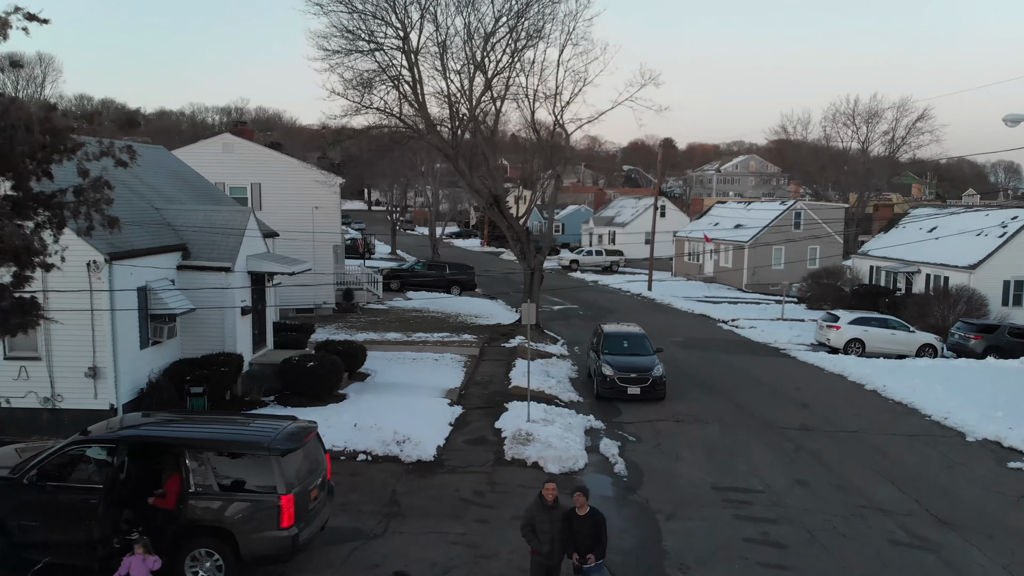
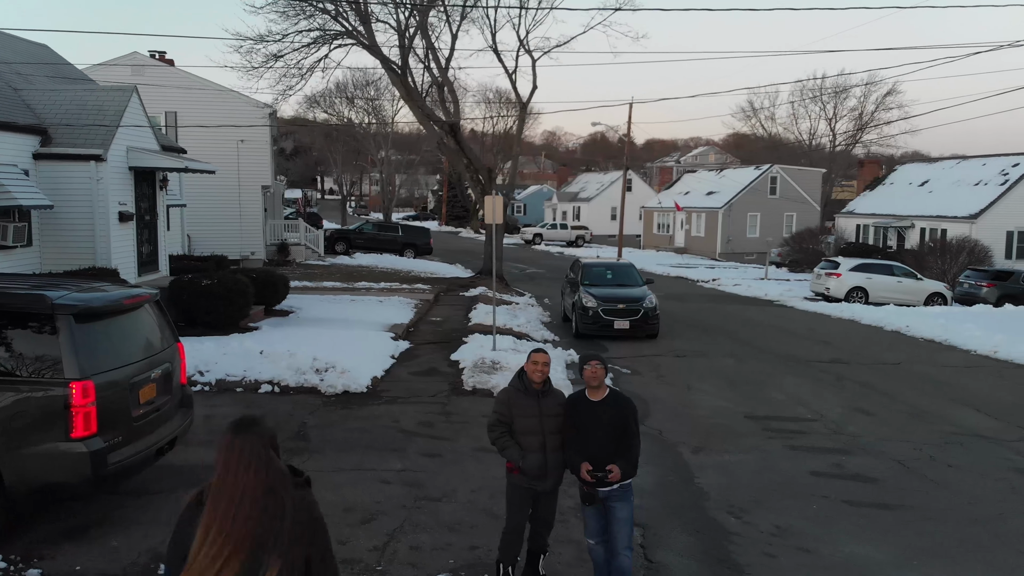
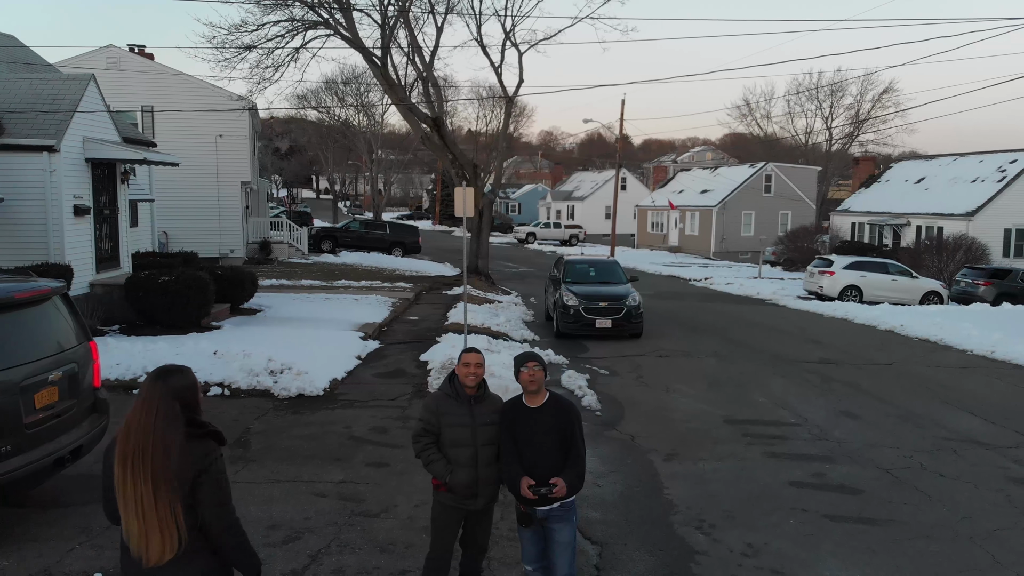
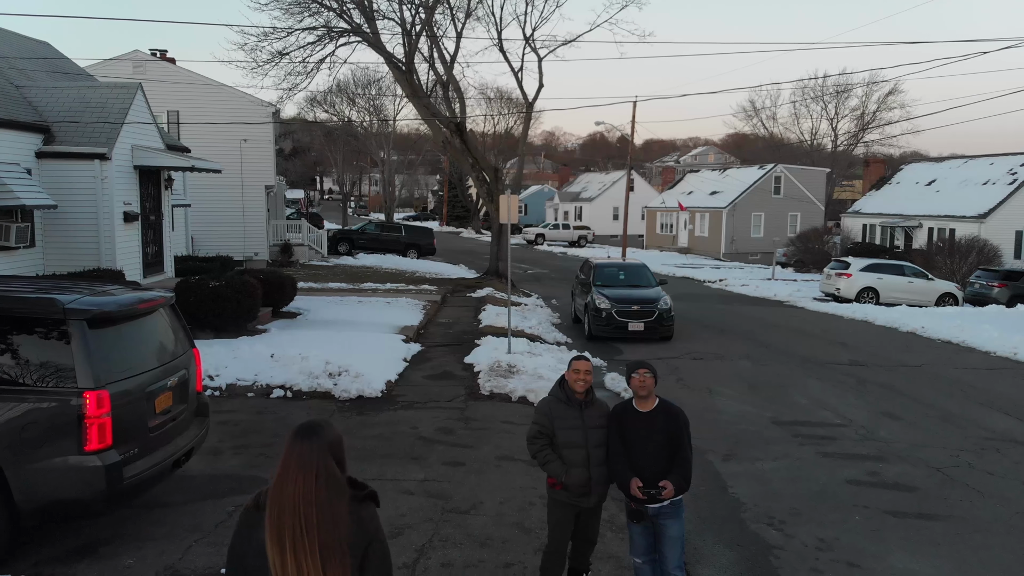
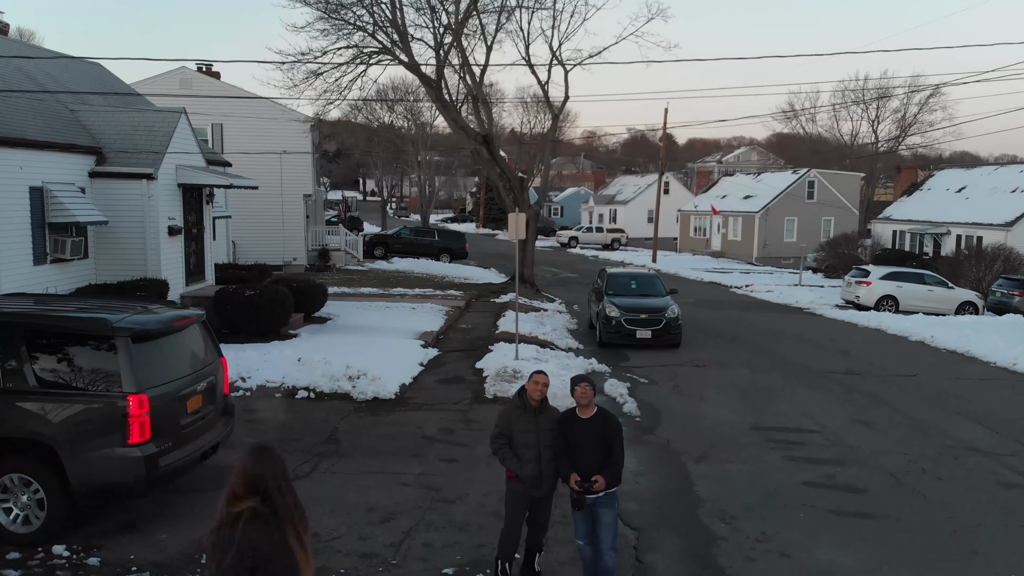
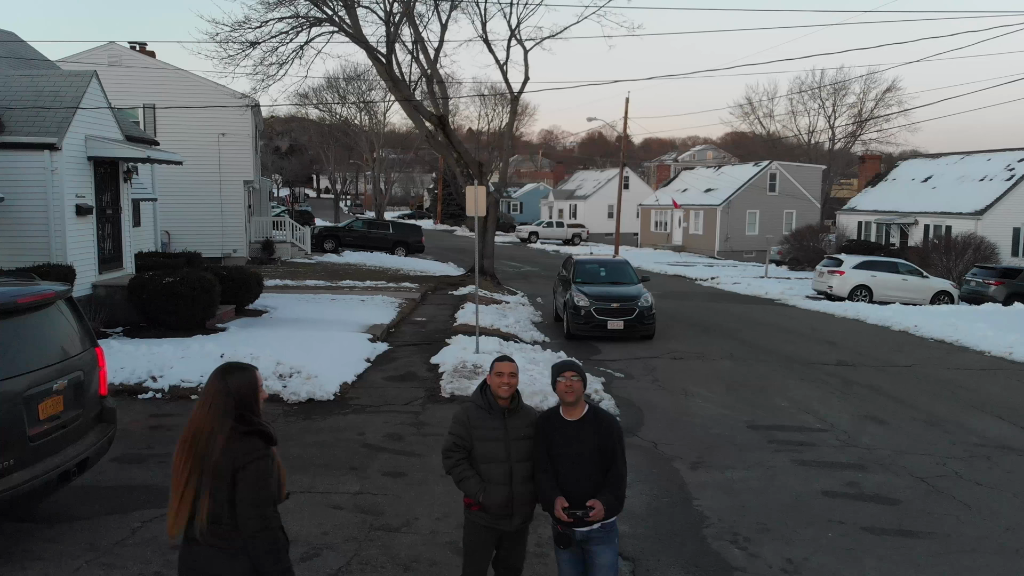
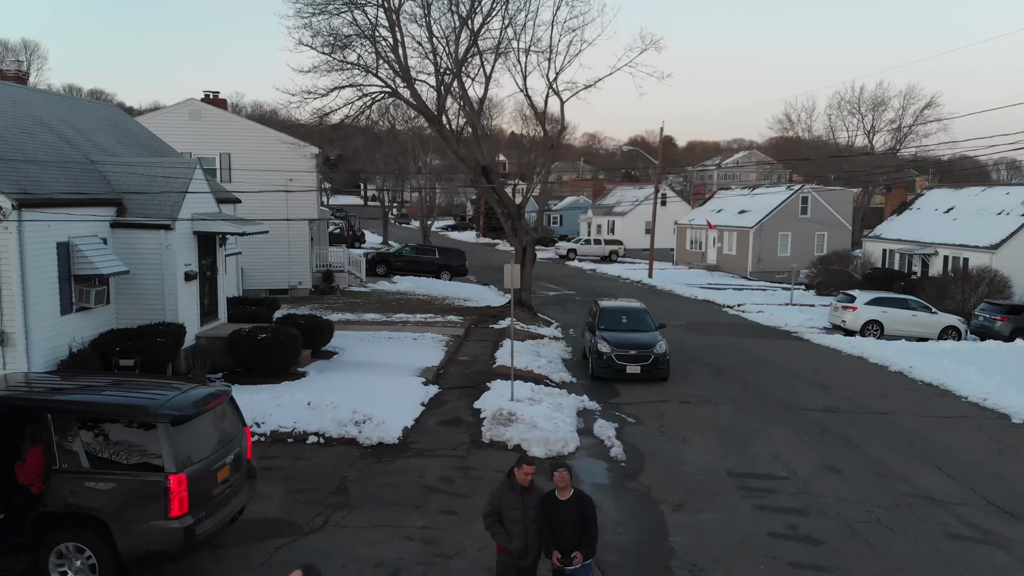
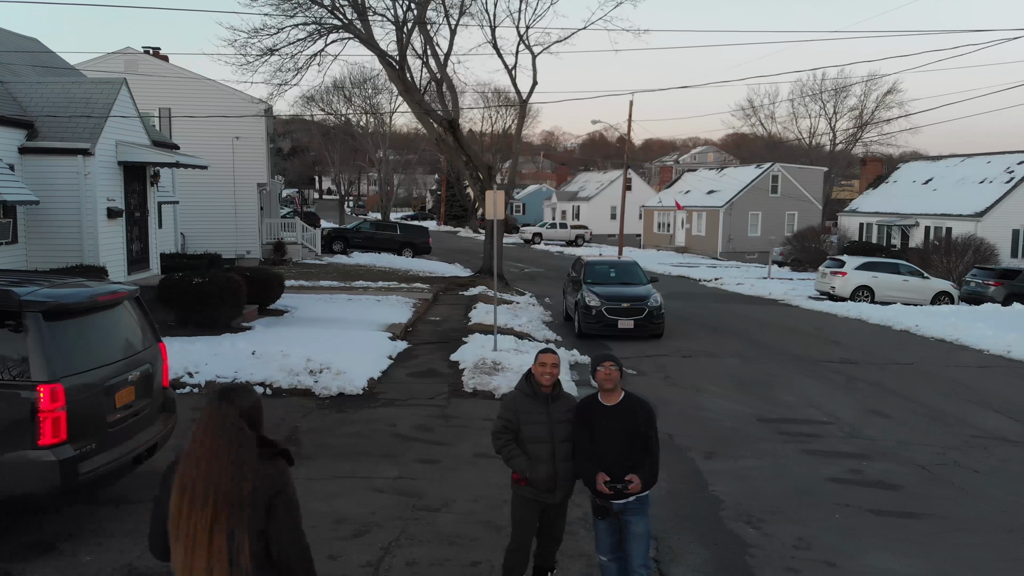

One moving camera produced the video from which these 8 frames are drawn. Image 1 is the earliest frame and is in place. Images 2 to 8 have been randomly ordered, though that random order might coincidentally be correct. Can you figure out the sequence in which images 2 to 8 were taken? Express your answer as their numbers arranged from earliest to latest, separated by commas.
7, 5, 2, 4, 8, 3, 6
